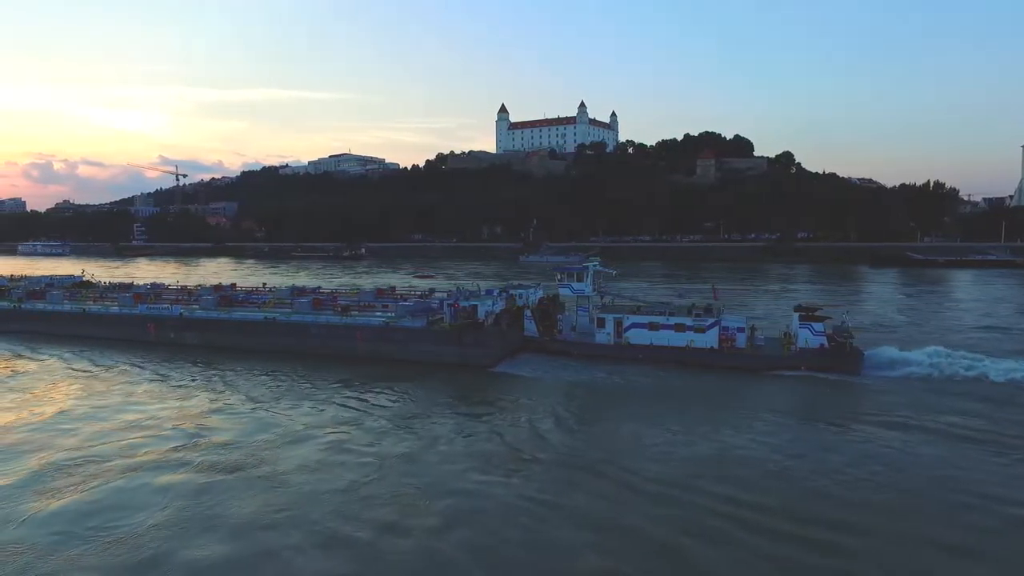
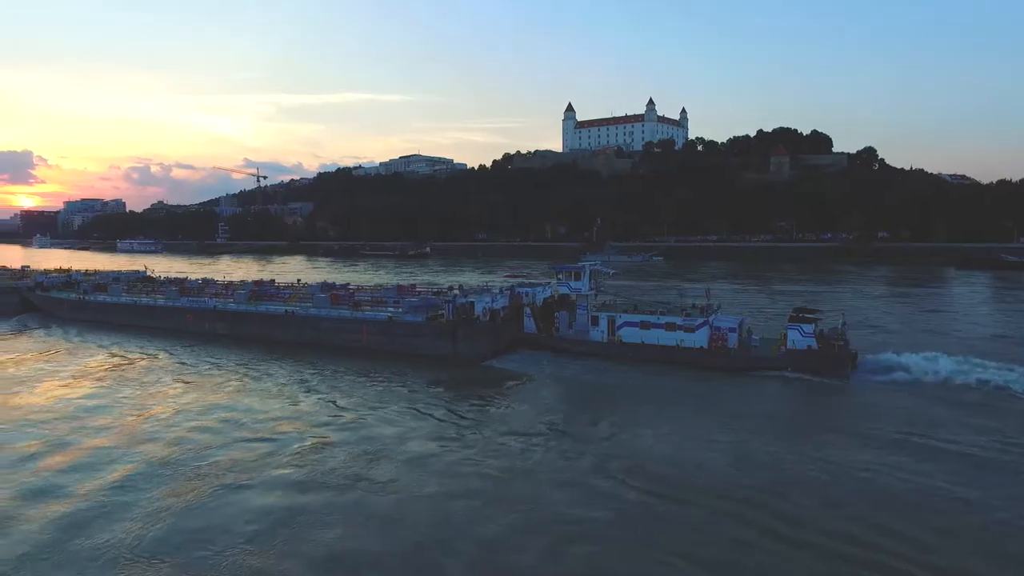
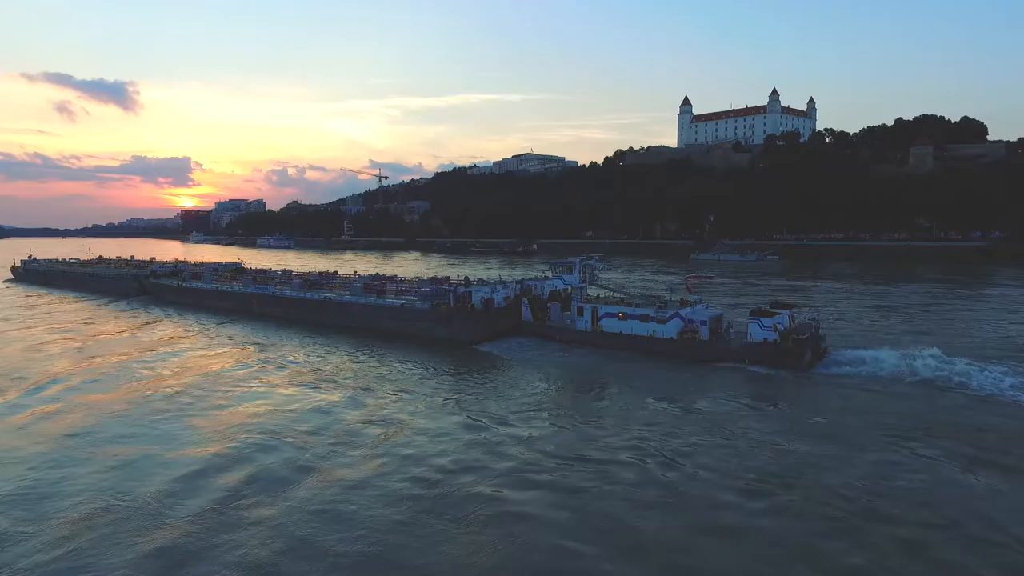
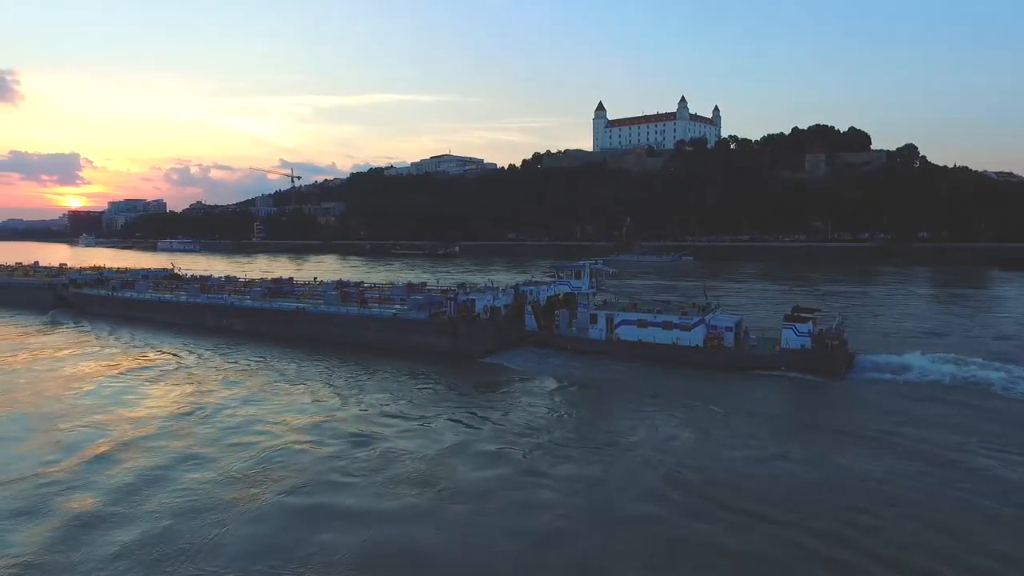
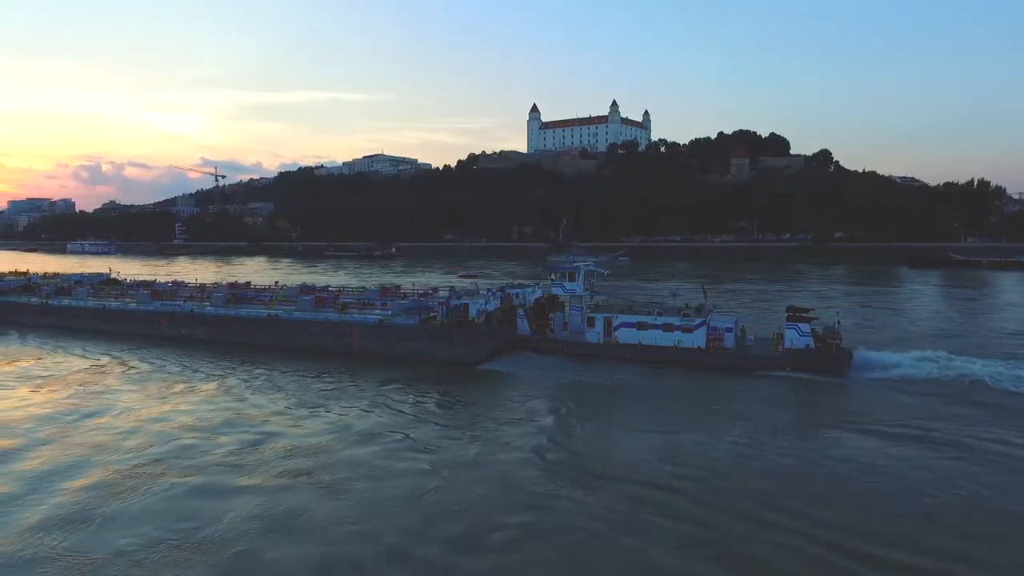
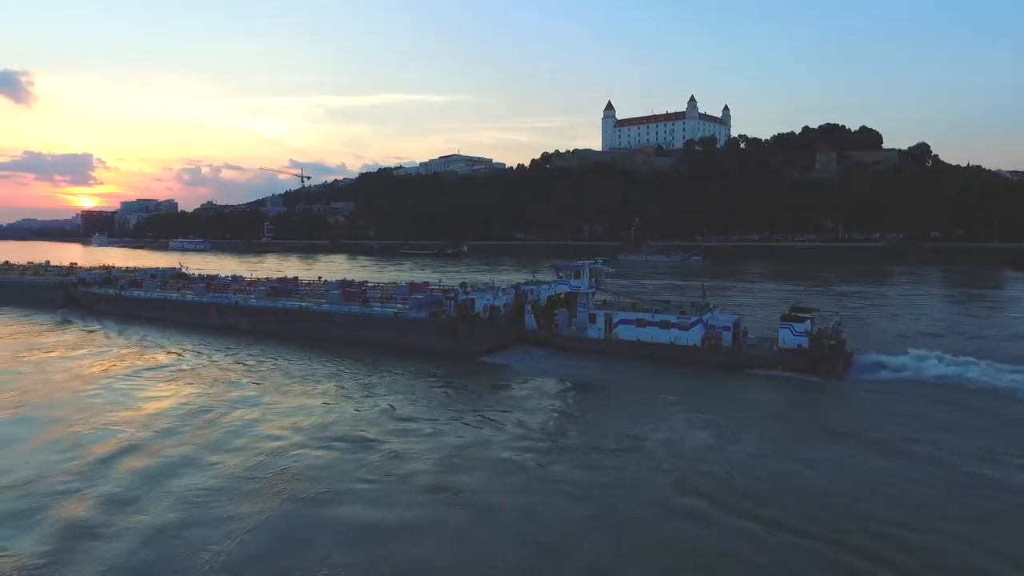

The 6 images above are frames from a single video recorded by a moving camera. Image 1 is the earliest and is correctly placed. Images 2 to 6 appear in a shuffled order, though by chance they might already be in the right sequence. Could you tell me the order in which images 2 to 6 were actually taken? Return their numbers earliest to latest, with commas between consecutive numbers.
5, 2, 4, 6, 3
